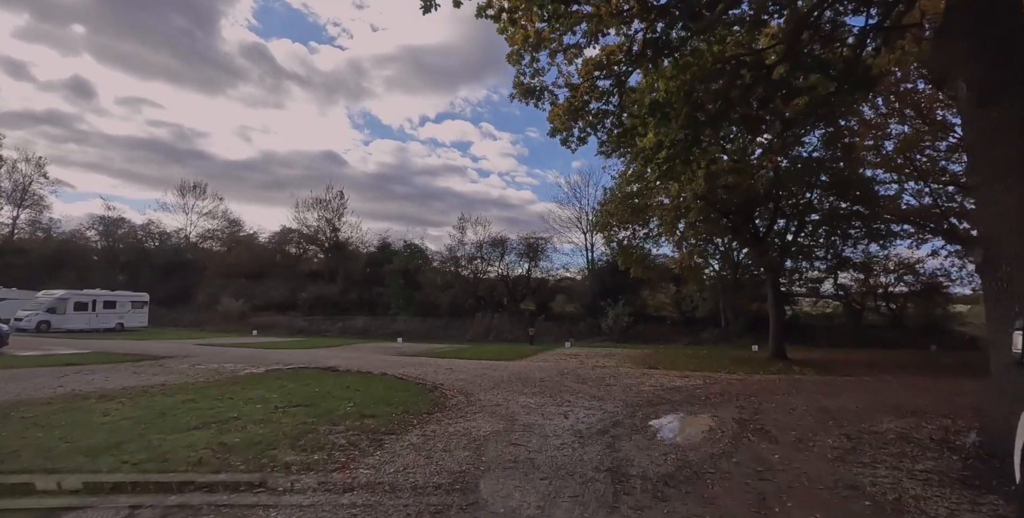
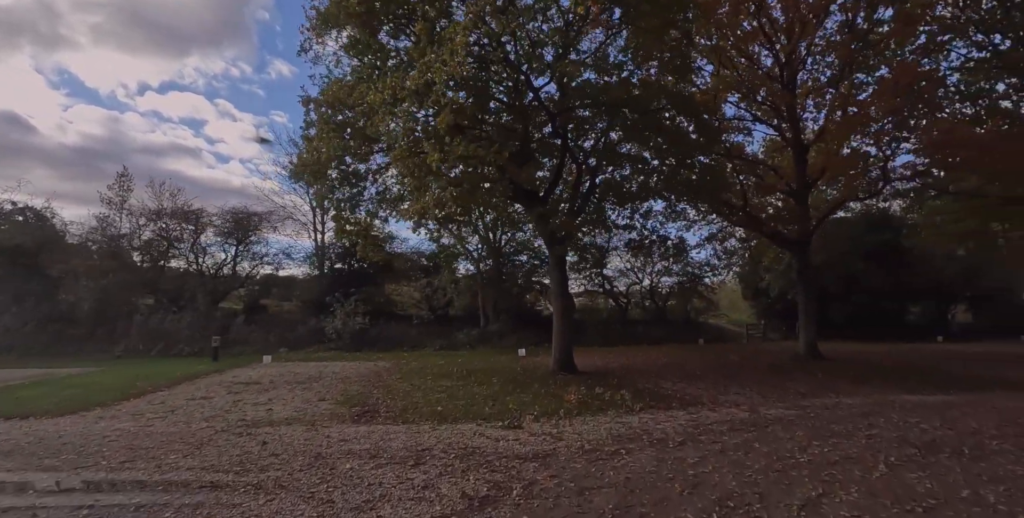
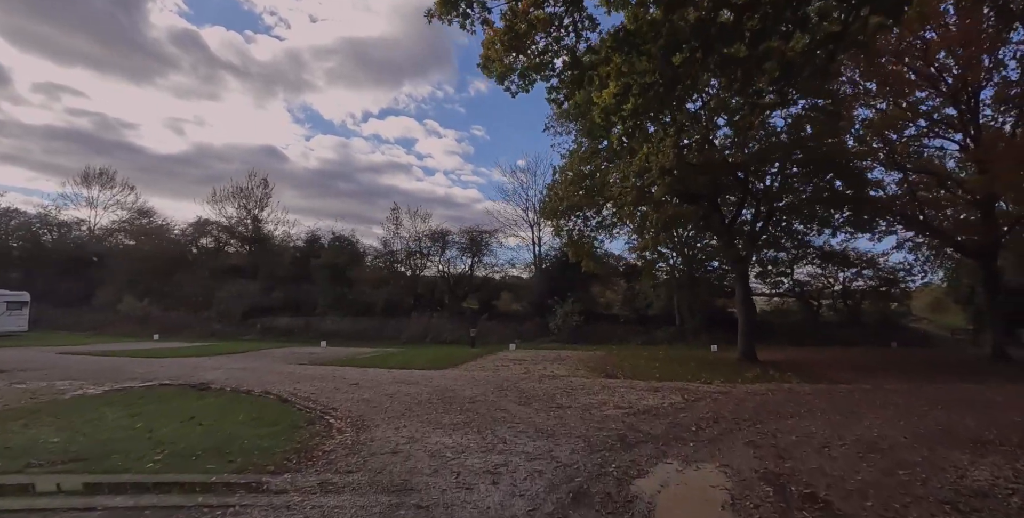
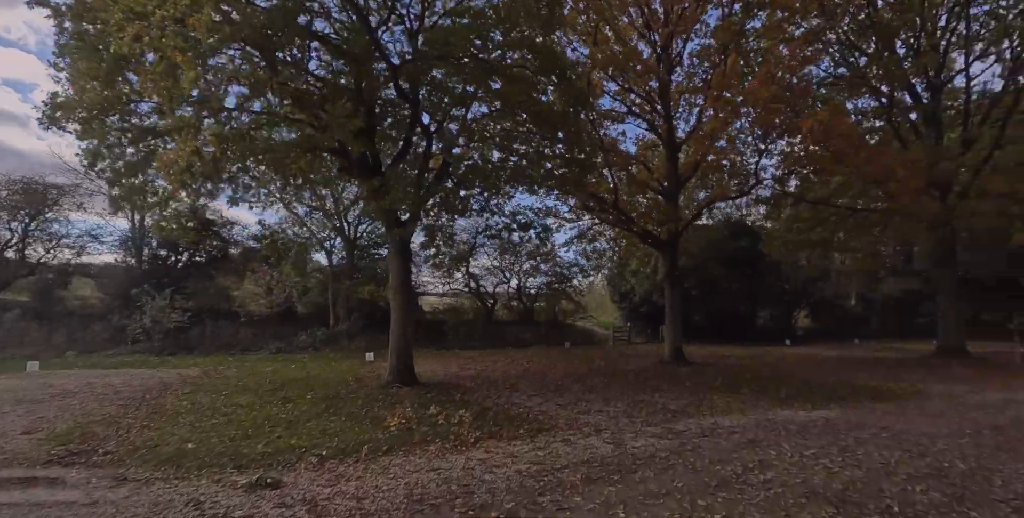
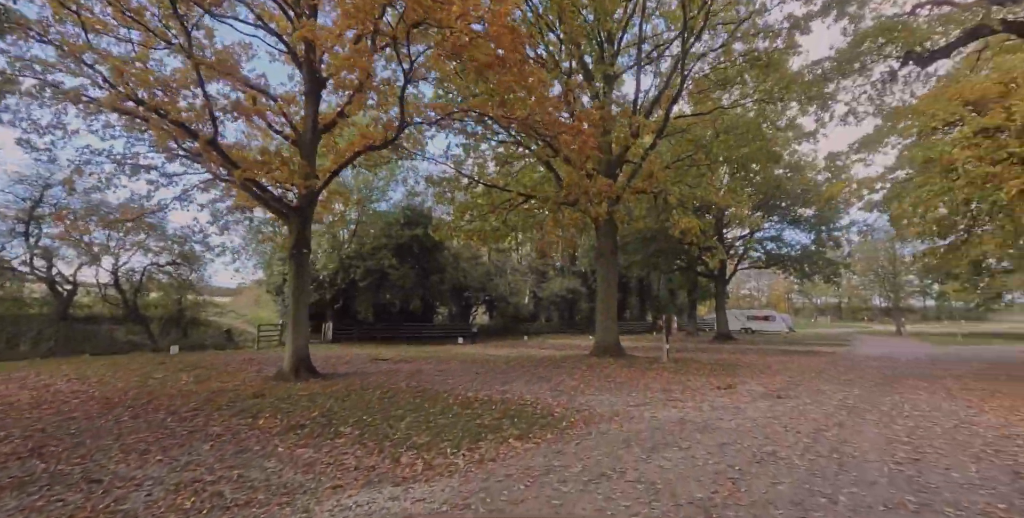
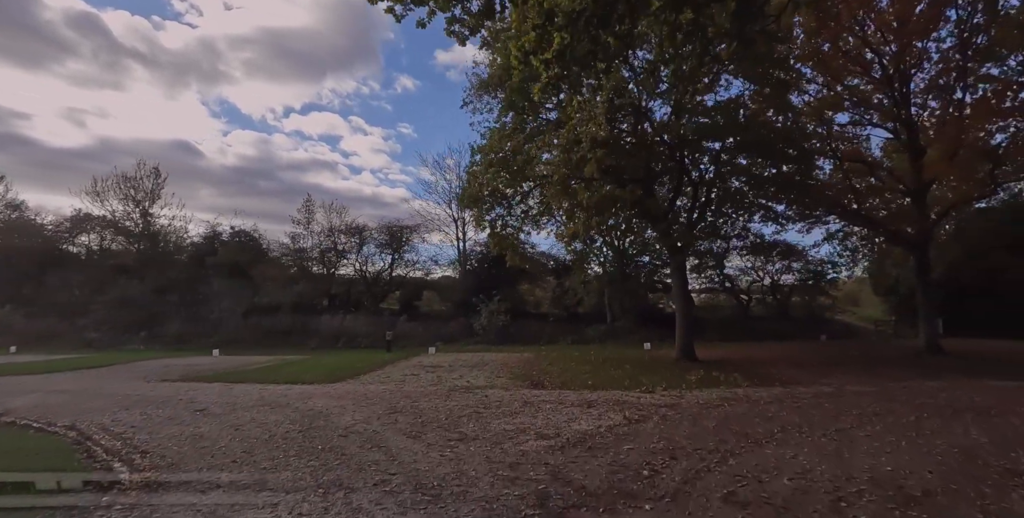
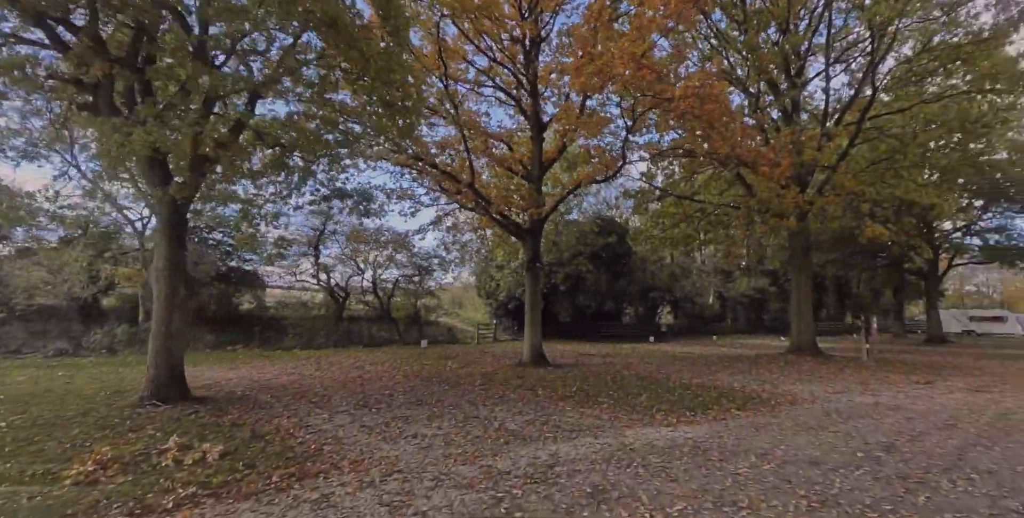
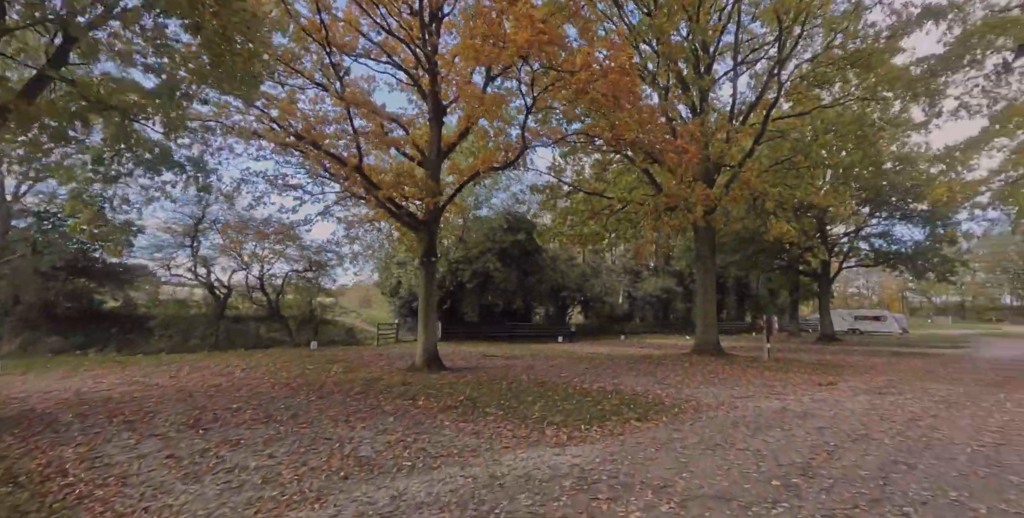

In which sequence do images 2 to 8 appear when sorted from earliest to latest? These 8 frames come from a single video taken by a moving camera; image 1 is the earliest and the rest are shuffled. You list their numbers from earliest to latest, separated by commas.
3, 6, 2, 4, 7, 8, 5
